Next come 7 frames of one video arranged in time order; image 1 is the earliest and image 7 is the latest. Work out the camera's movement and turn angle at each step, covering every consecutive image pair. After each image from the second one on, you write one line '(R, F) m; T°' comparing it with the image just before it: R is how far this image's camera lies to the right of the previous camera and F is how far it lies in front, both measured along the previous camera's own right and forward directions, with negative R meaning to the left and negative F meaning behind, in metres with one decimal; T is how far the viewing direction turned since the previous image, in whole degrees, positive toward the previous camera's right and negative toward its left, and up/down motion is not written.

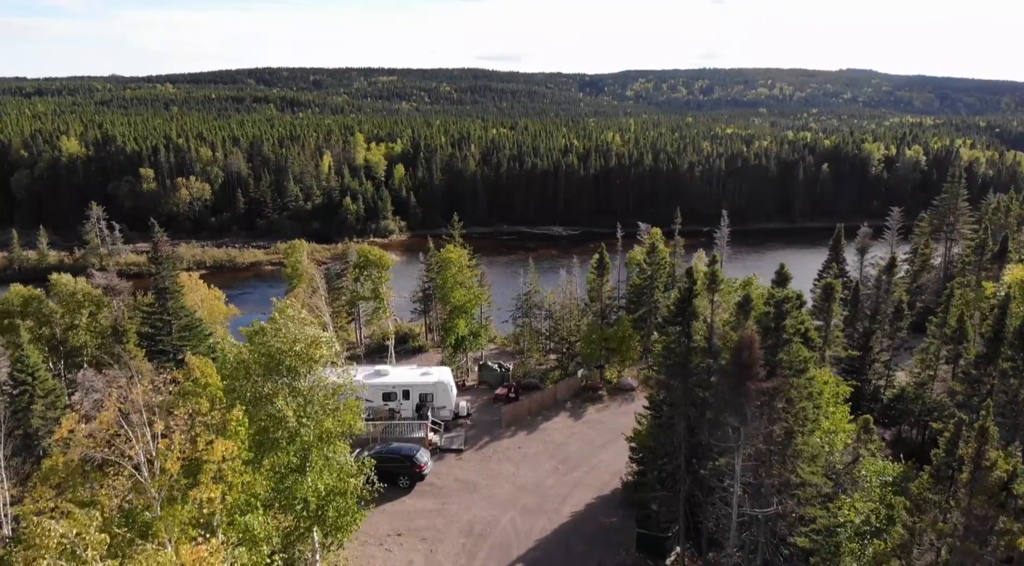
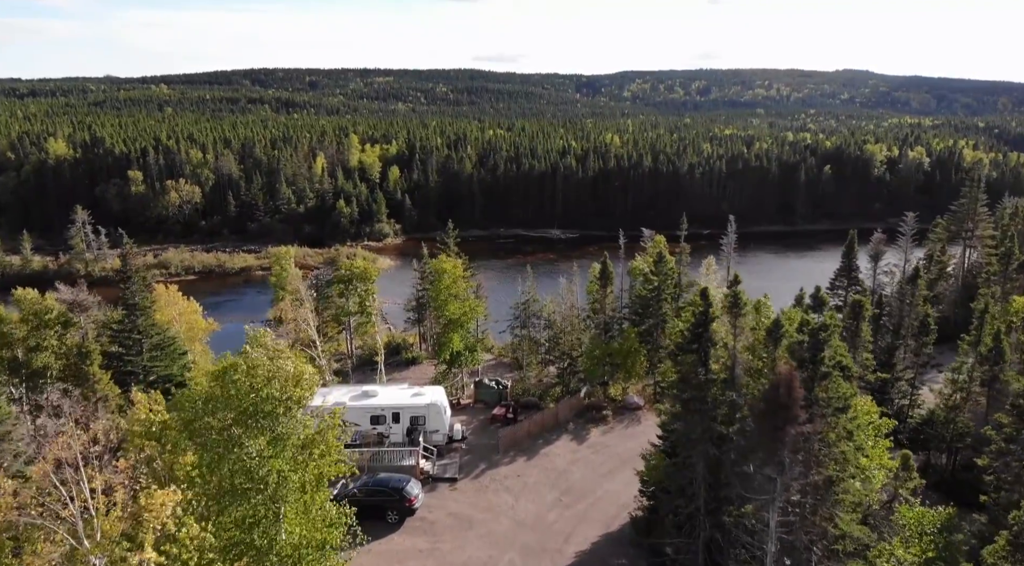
(0.0, +2.2) m; 0°
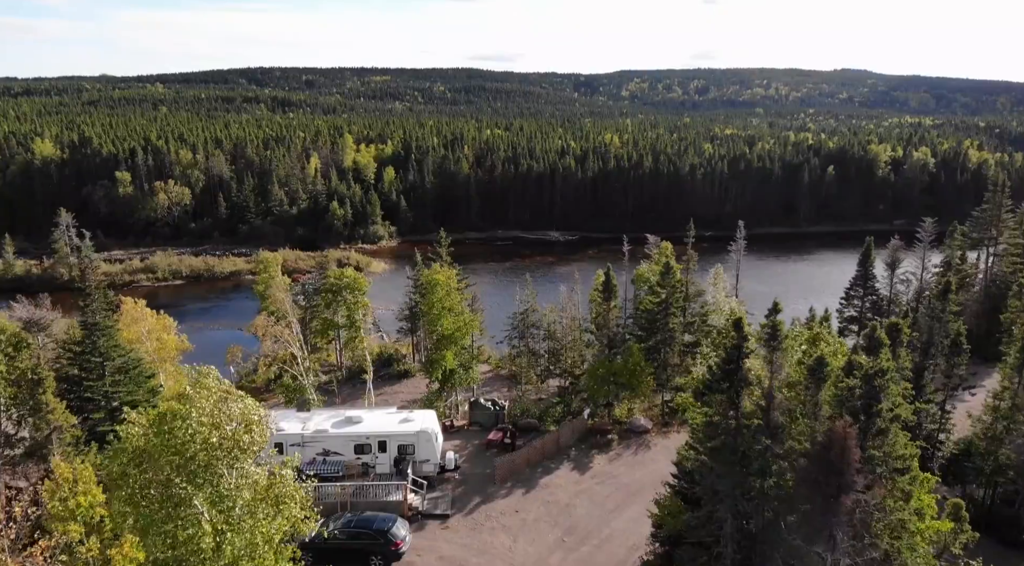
(0.0, +2.4) m; 0°
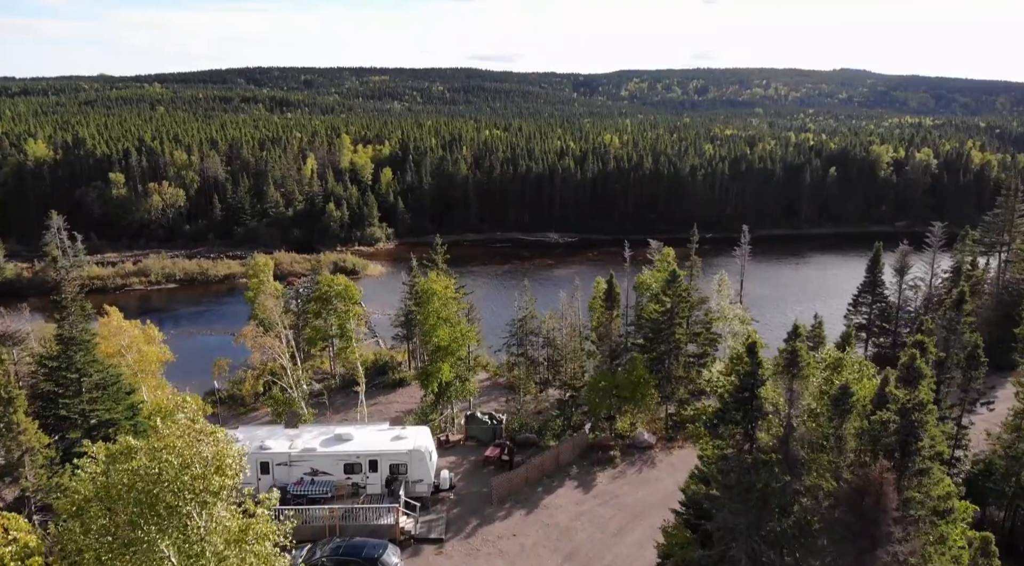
(+0.1, +1.2) m; 0°
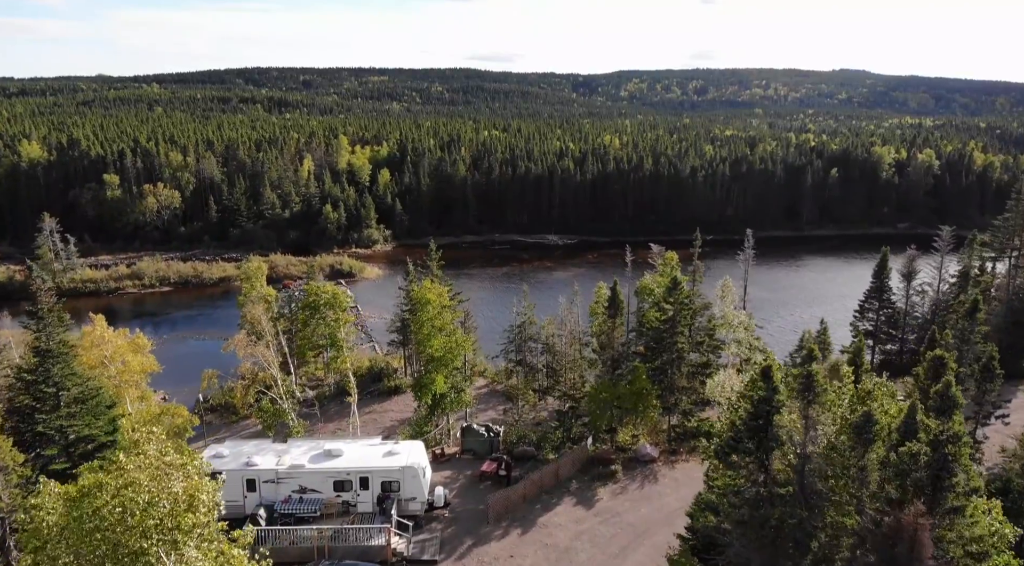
(+0.1, +1.0) m; 0°
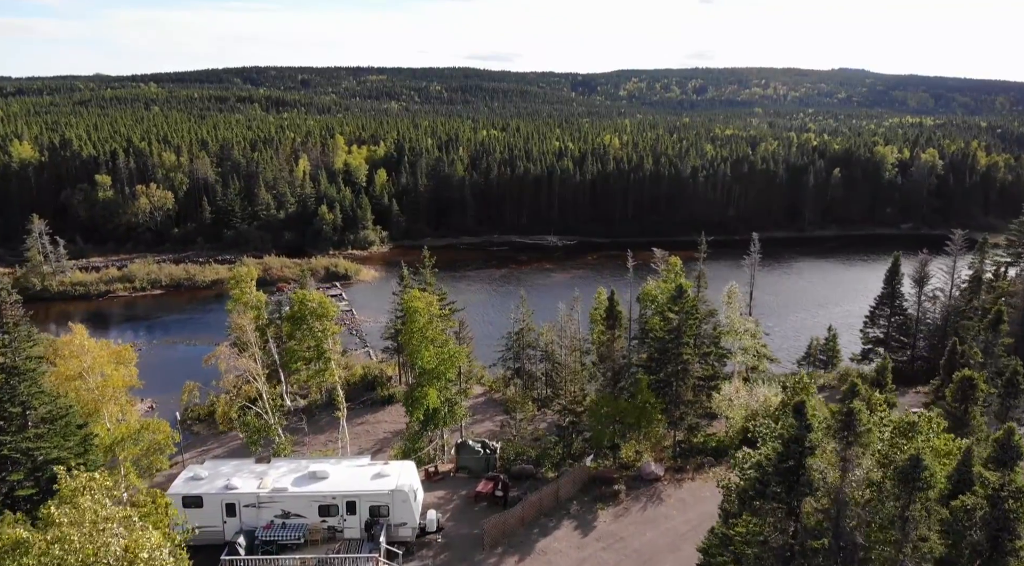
(+0.1, +1.5) m; 0°
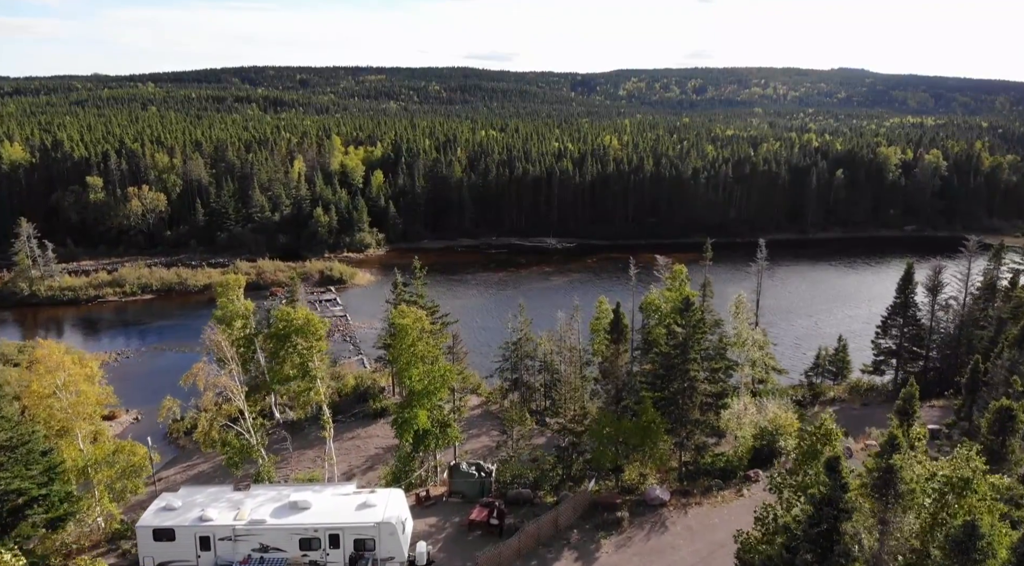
(+0.1, +1.6) m; 0°
